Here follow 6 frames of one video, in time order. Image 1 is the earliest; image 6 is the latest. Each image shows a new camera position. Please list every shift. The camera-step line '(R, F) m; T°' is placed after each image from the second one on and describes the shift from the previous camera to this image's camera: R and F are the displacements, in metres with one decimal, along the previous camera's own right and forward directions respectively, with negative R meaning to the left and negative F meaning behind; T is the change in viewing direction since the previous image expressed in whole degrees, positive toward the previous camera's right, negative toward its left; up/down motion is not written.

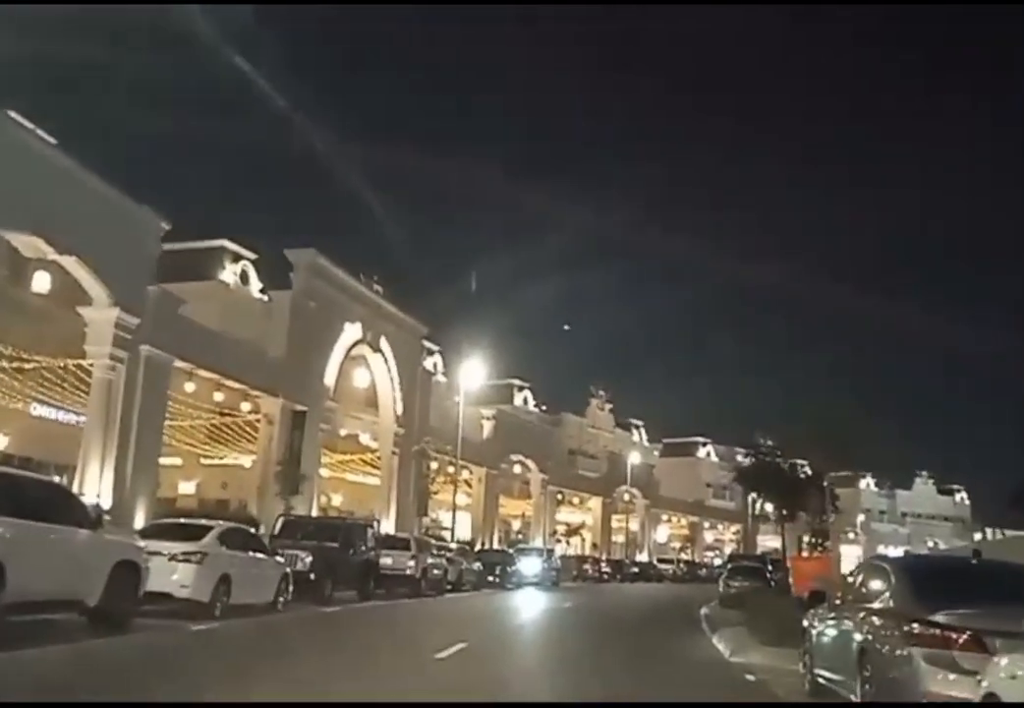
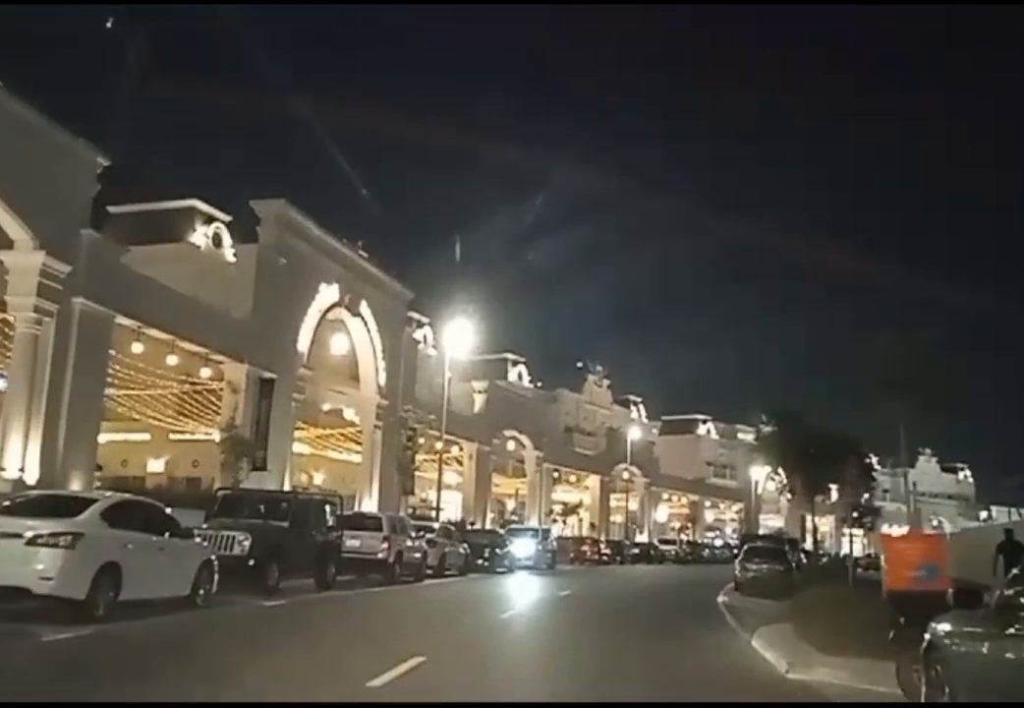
(+0.2, +4.5) m; 0°
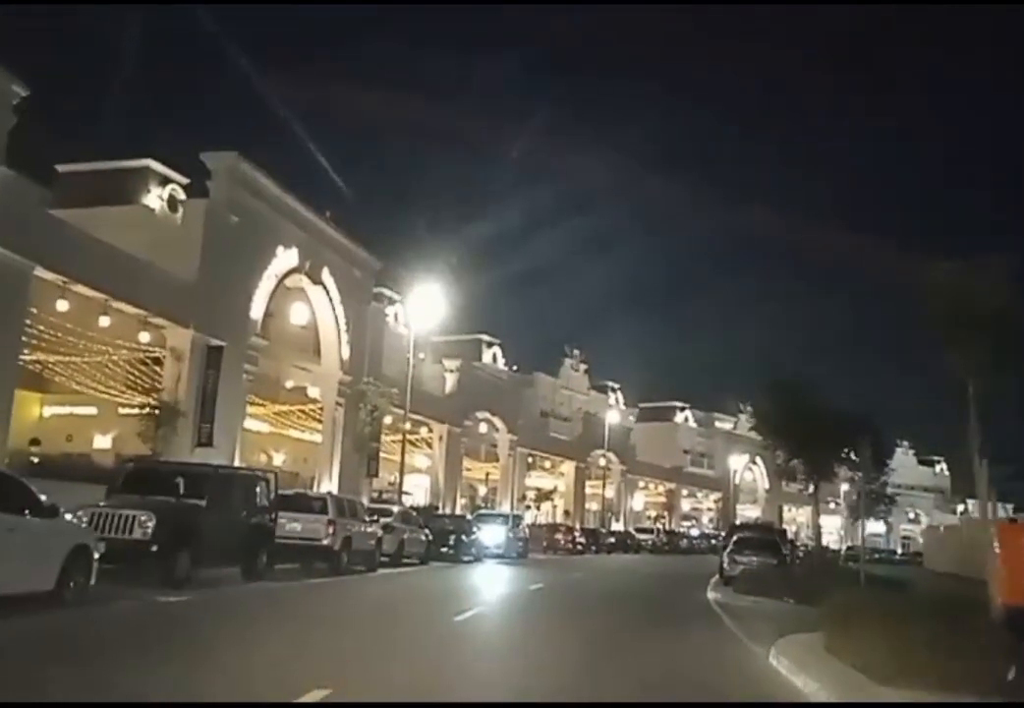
(+0.2, +3.5) m; +1°
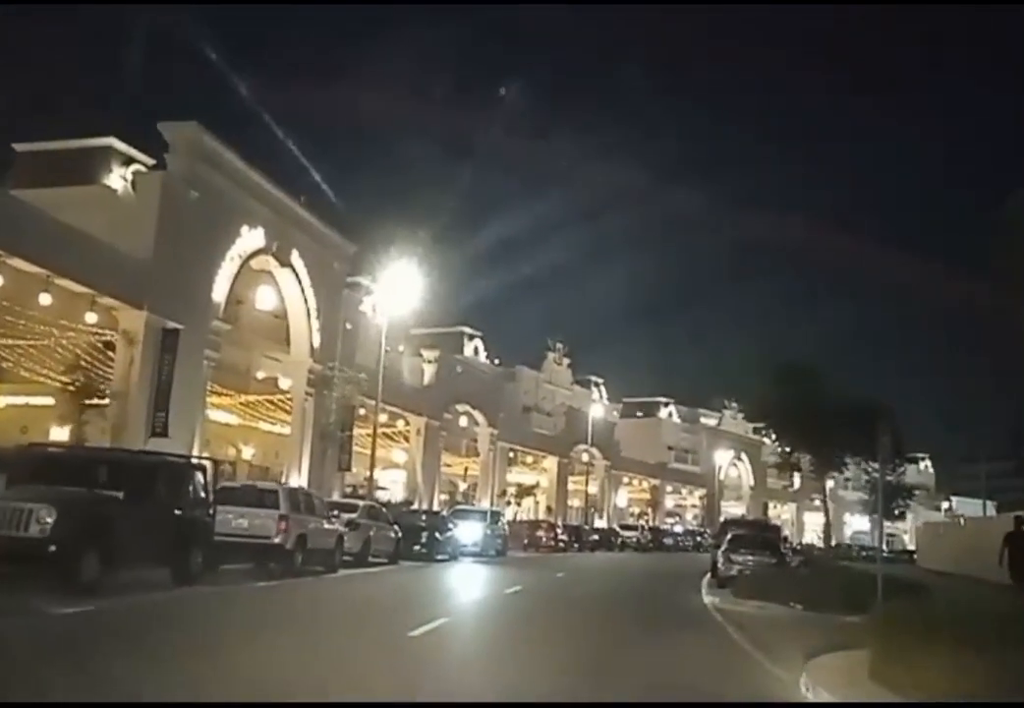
(+0.1, +2.6) m; +1°
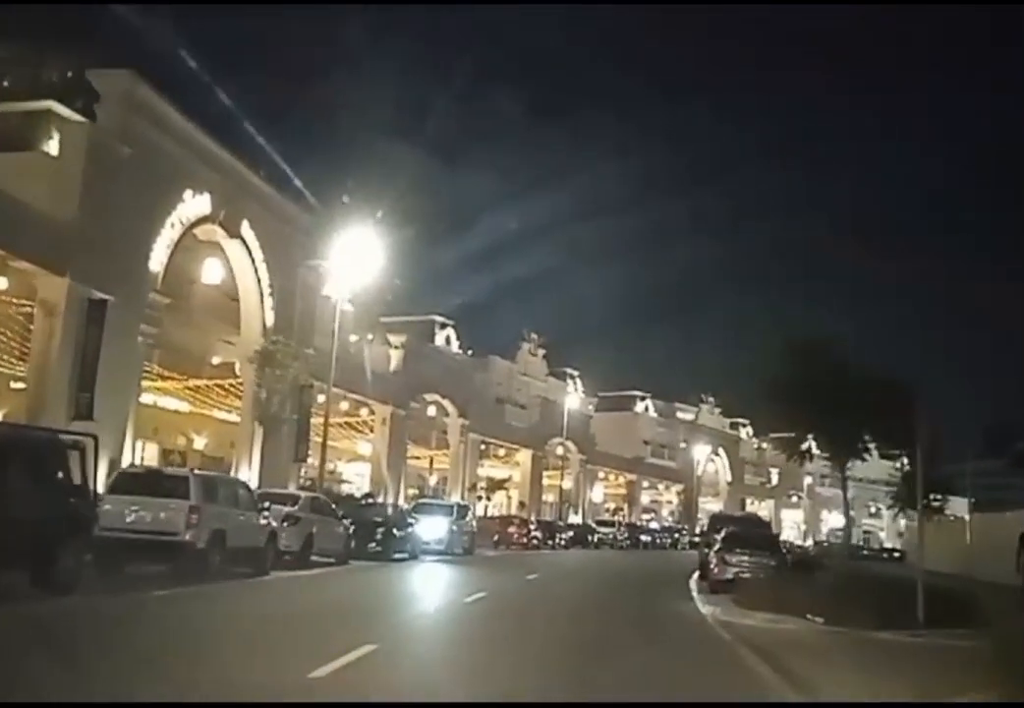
(+0.2, +3.7) m; +1°
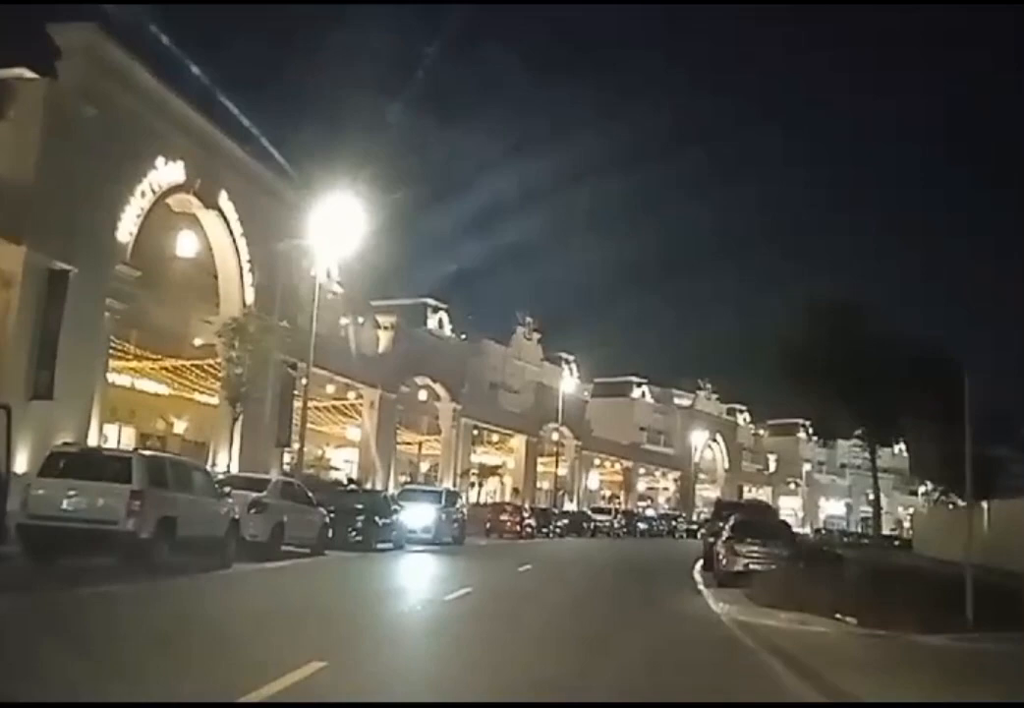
(+0.1, +2.2) m; 0°
